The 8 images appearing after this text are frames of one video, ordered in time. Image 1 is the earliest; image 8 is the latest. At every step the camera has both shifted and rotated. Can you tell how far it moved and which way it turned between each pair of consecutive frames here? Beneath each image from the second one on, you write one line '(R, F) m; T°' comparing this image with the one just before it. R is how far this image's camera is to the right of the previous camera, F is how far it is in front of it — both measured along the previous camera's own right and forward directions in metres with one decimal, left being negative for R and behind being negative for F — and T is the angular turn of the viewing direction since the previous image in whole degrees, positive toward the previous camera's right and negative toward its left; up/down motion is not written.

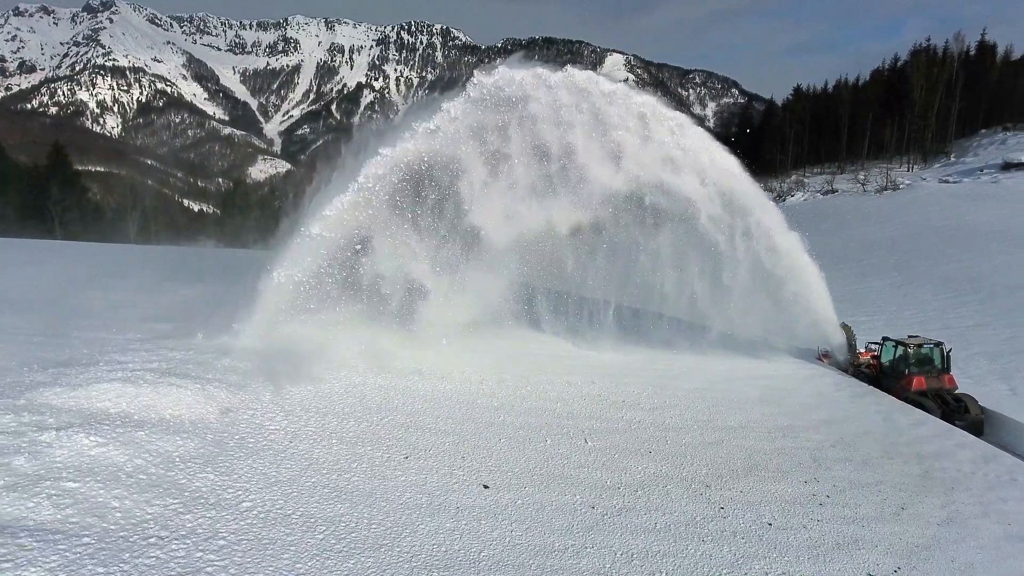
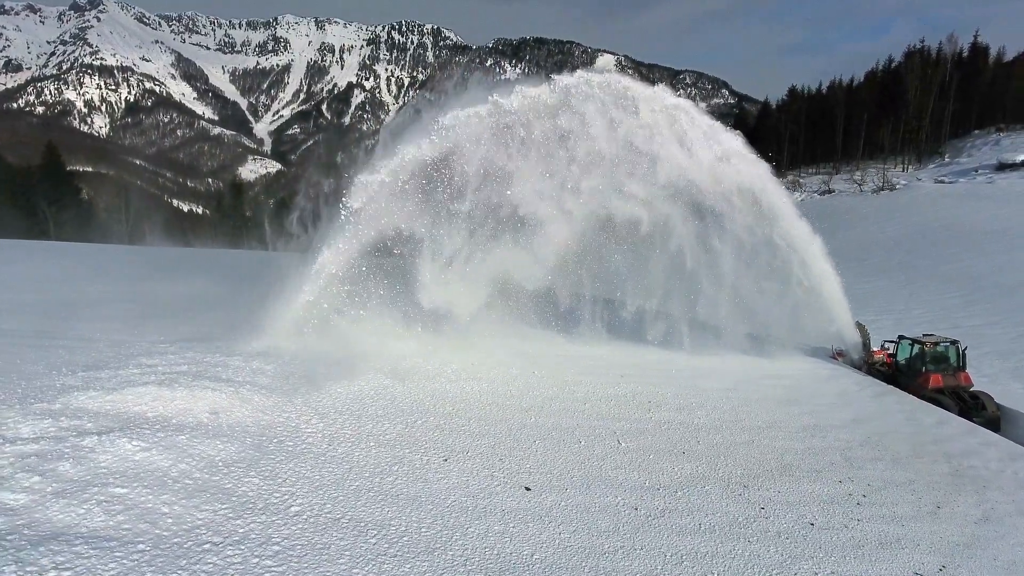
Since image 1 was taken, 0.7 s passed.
(-0.4, 0.0) m; +1°
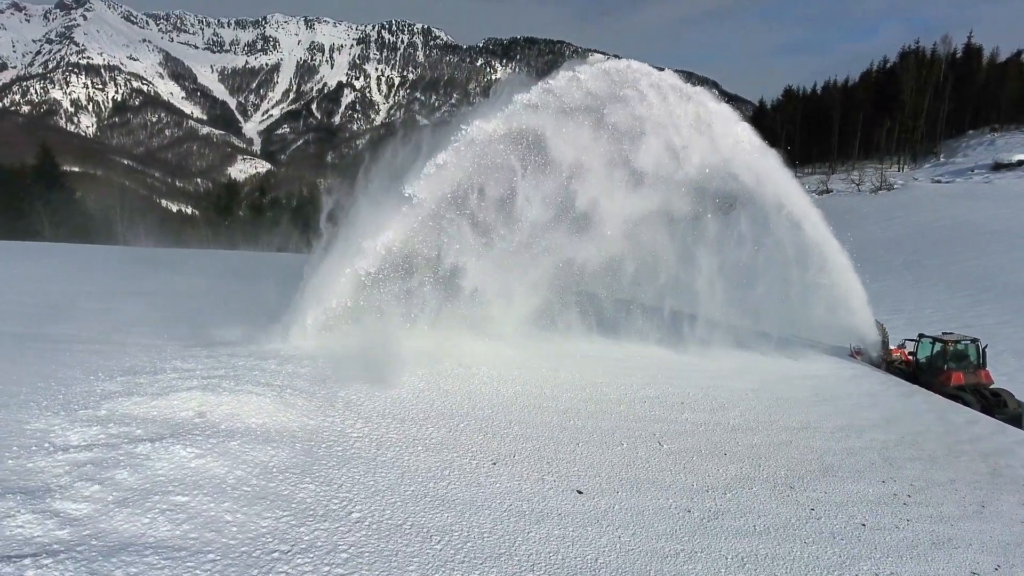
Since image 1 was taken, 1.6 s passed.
(-0.5, 0.0) m; +1°
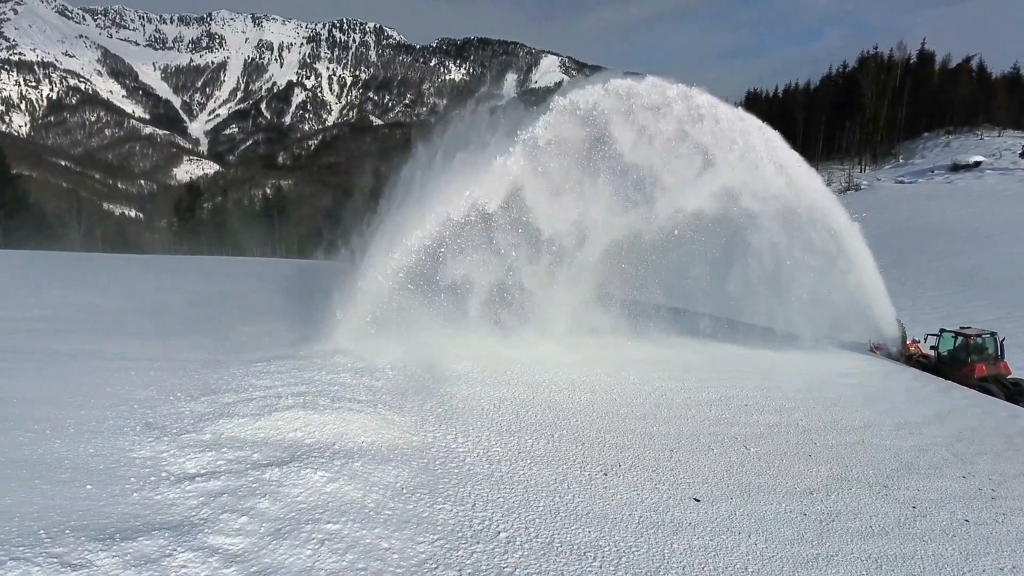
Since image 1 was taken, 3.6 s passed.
(-1.2, +0.1) m; +4°
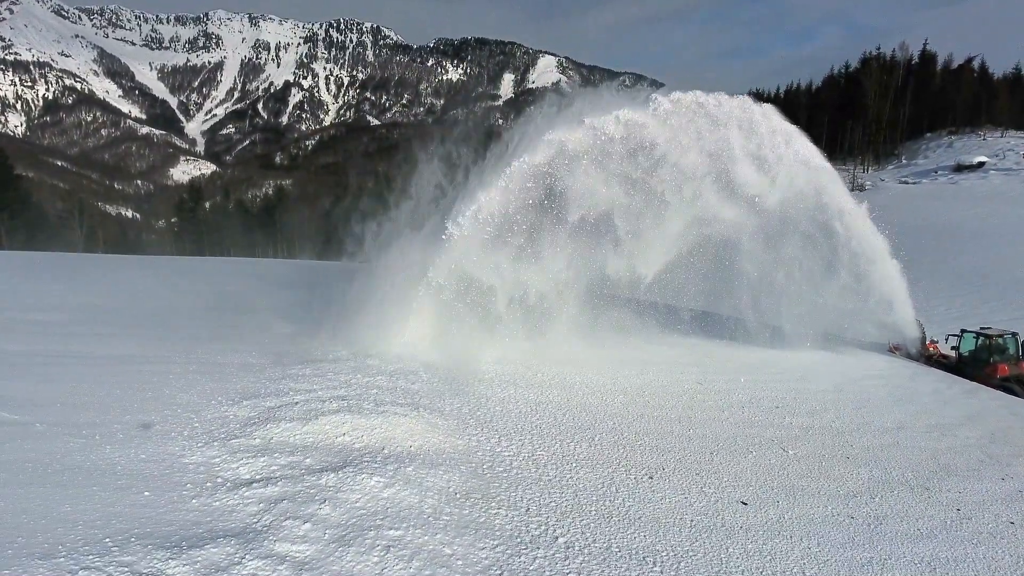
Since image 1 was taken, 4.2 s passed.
(-0.4, 0.0) m; 0°
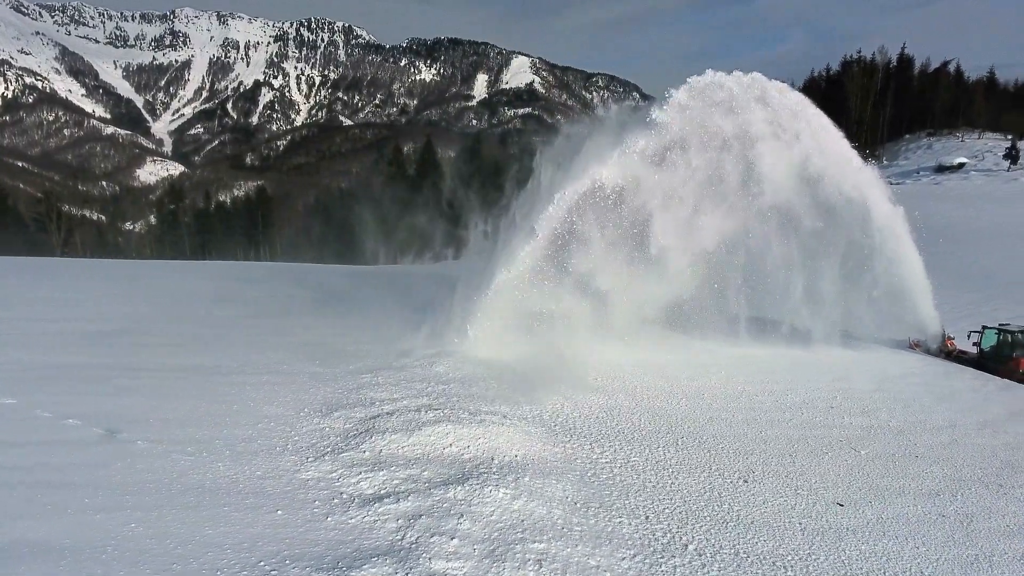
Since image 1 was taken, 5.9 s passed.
(-1.0, +0.1) m; +3°
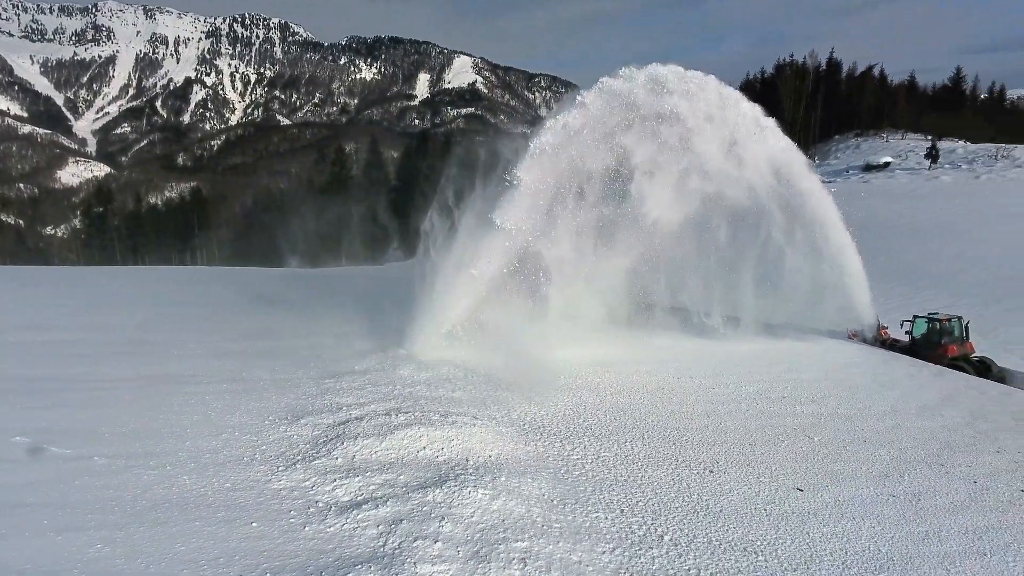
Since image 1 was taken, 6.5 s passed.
(-0.2, 0.0) m; +5°
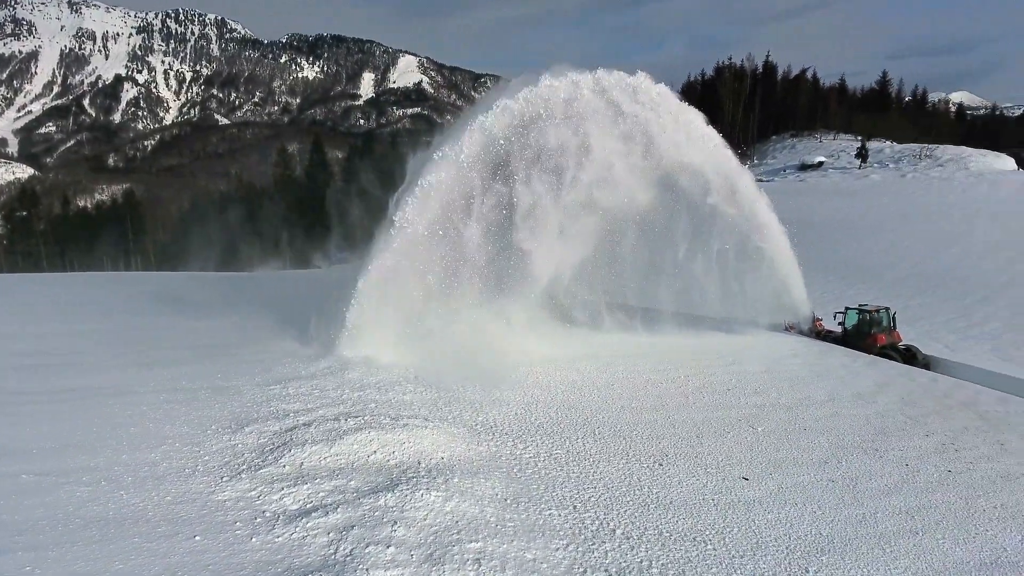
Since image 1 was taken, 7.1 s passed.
(0.0, 0.0) m; +5°
